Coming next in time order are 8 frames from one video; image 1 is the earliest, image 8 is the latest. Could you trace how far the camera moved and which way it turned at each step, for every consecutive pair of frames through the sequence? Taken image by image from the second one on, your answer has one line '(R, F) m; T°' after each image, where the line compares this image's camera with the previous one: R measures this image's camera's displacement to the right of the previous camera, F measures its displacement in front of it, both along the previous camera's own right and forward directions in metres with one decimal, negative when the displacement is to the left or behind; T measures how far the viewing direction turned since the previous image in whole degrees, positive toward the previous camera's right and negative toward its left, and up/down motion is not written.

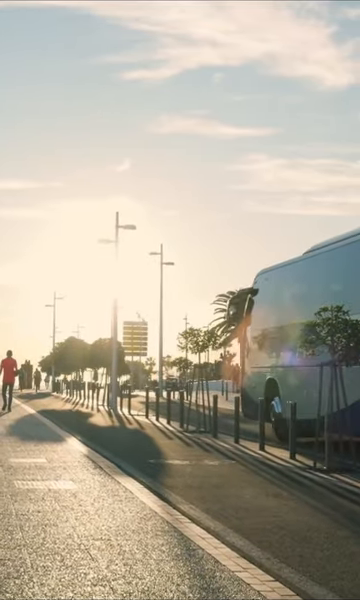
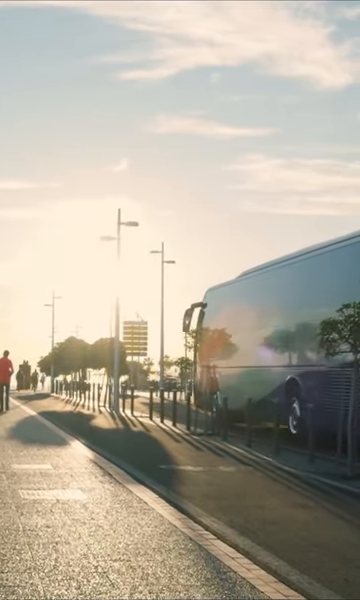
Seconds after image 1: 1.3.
(-0.2, +1.1) m; 0°
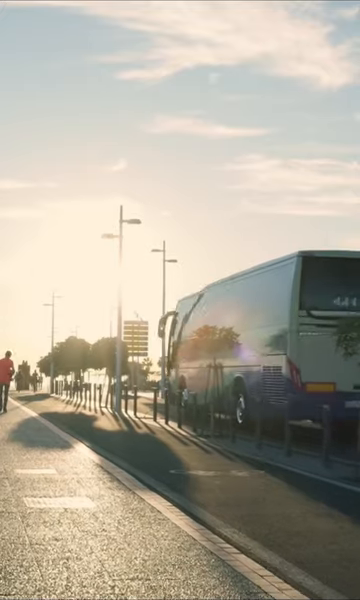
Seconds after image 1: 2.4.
(-0.2, +0.9) m; 0°
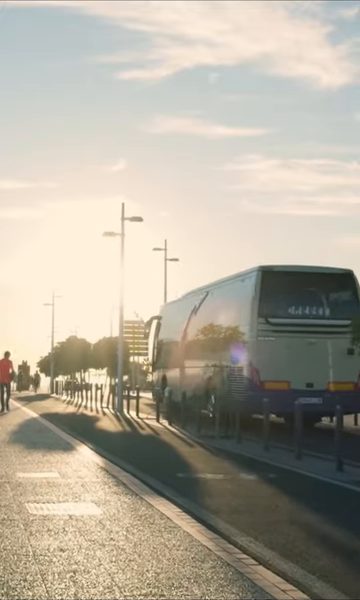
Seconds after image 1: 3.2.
(-0.1, +0.7) m; 0°
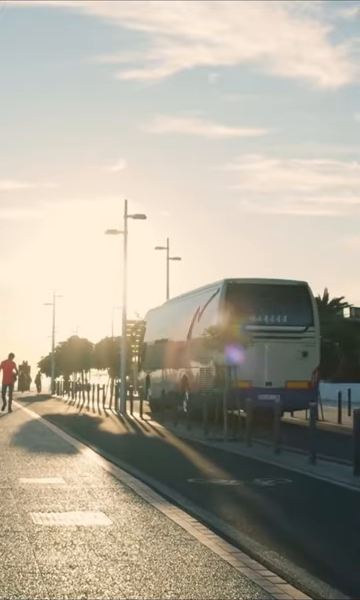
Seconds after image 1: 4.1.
(-0.1, +0.8) m; 0°
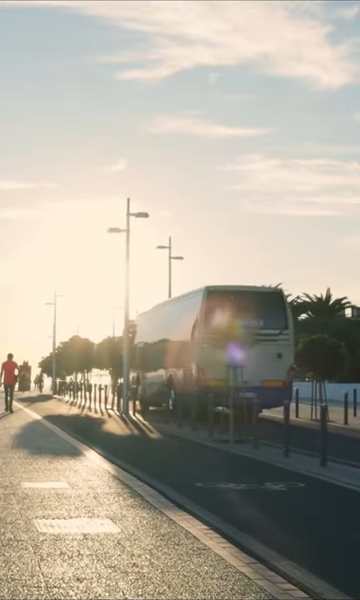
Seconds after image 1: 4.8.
(-0.1, +0.6) m; 0°
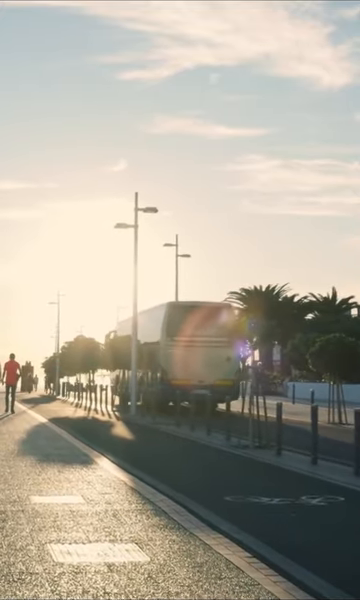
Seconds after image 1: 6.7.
(-0.3, +1.6) m; 0°
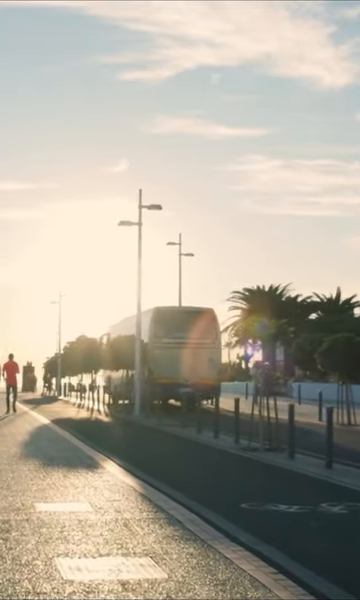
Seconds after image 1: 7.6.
(-0.1, +0.8) m; 0°
